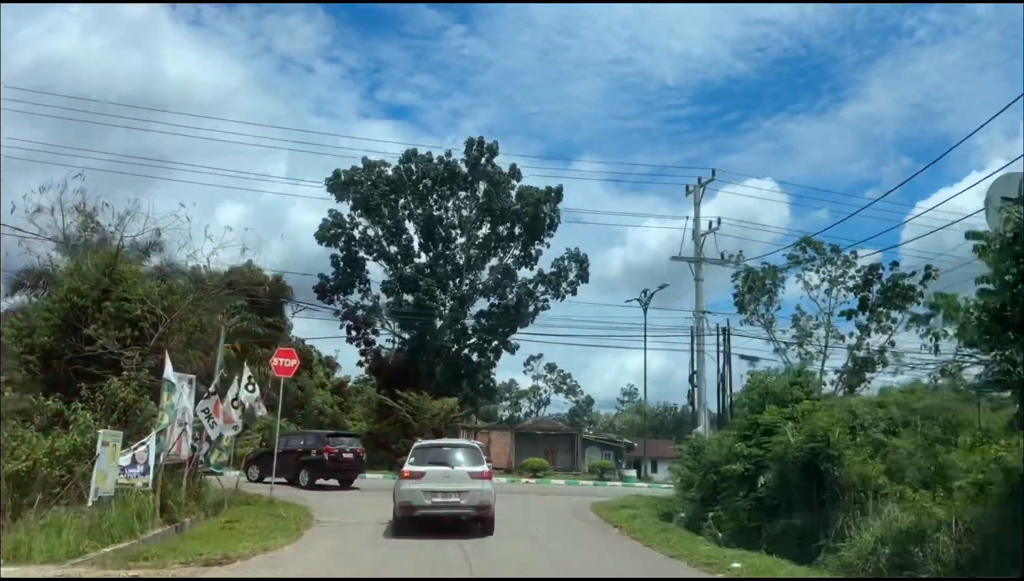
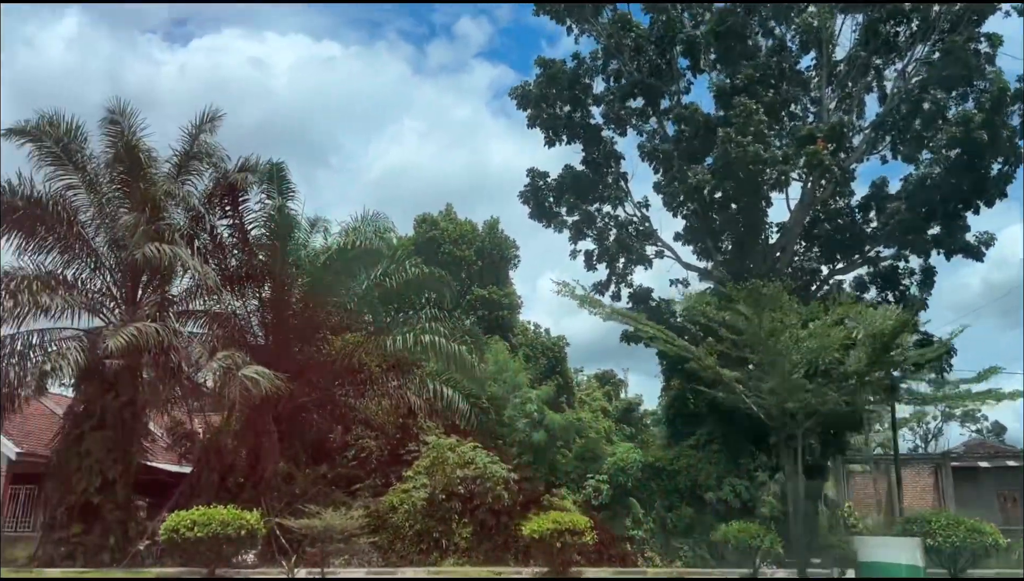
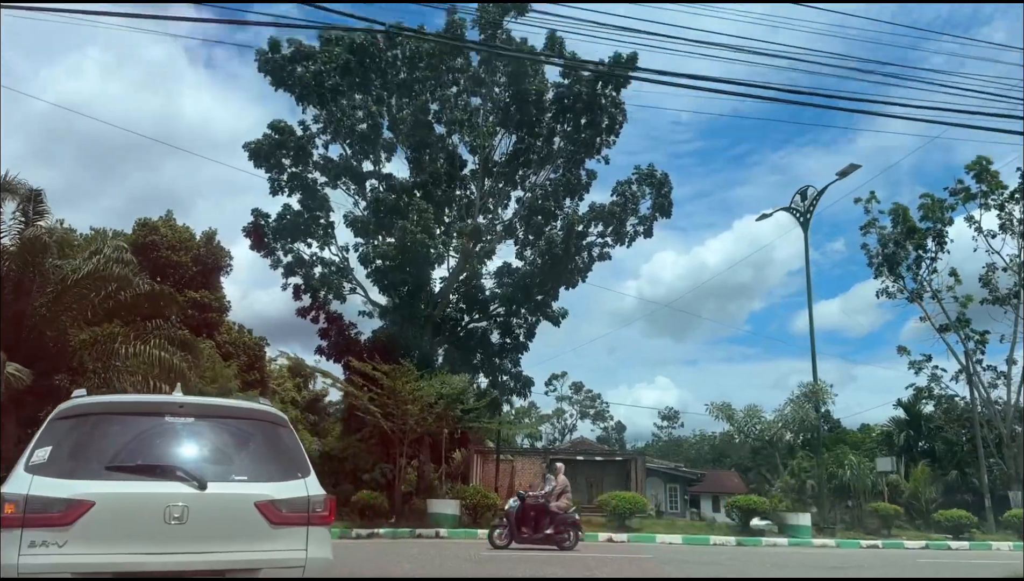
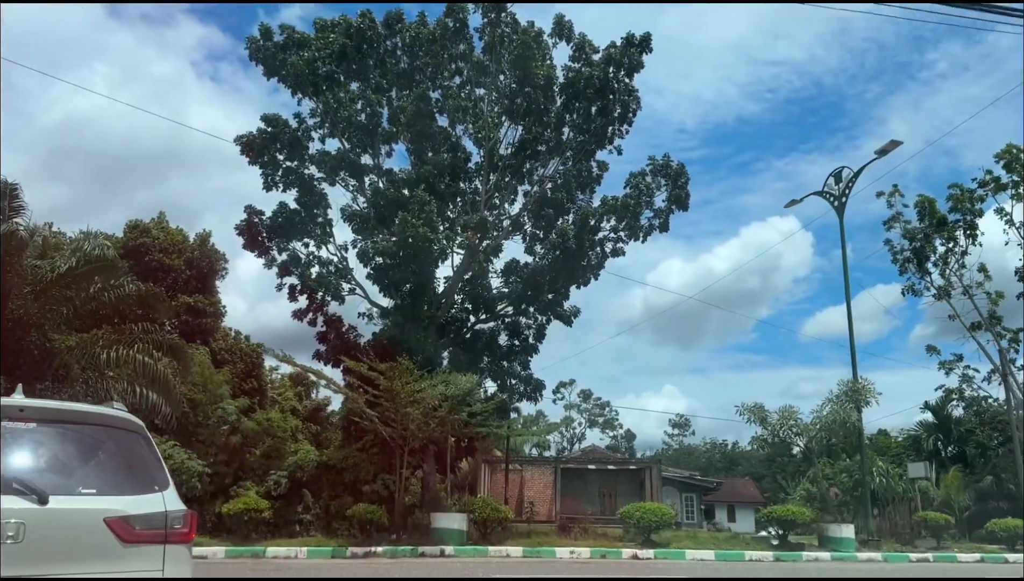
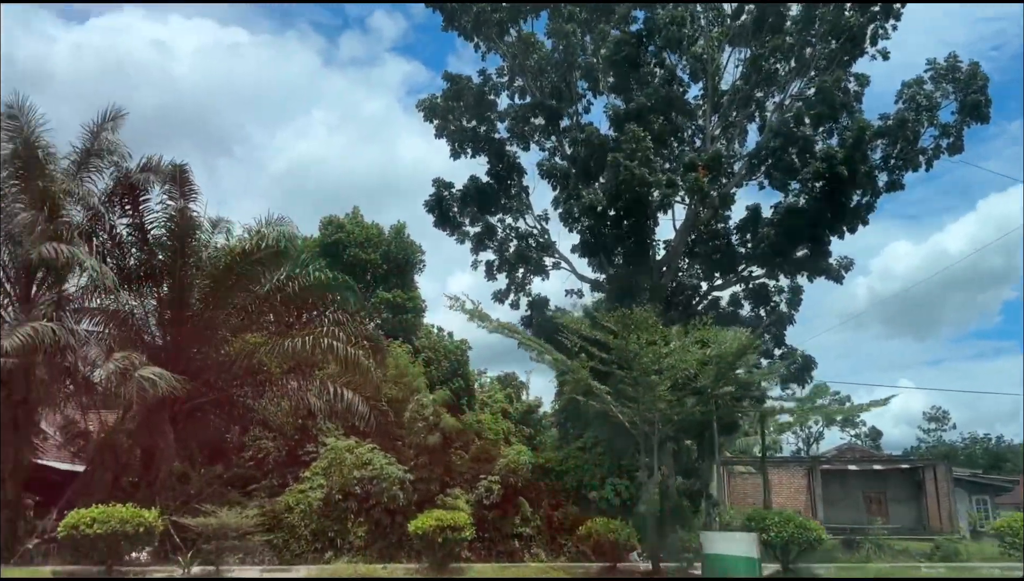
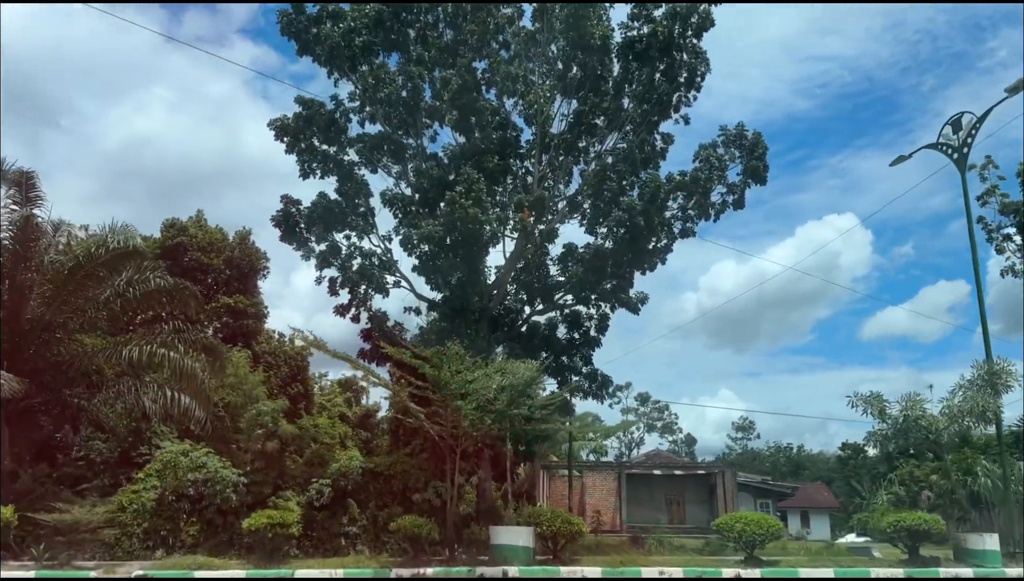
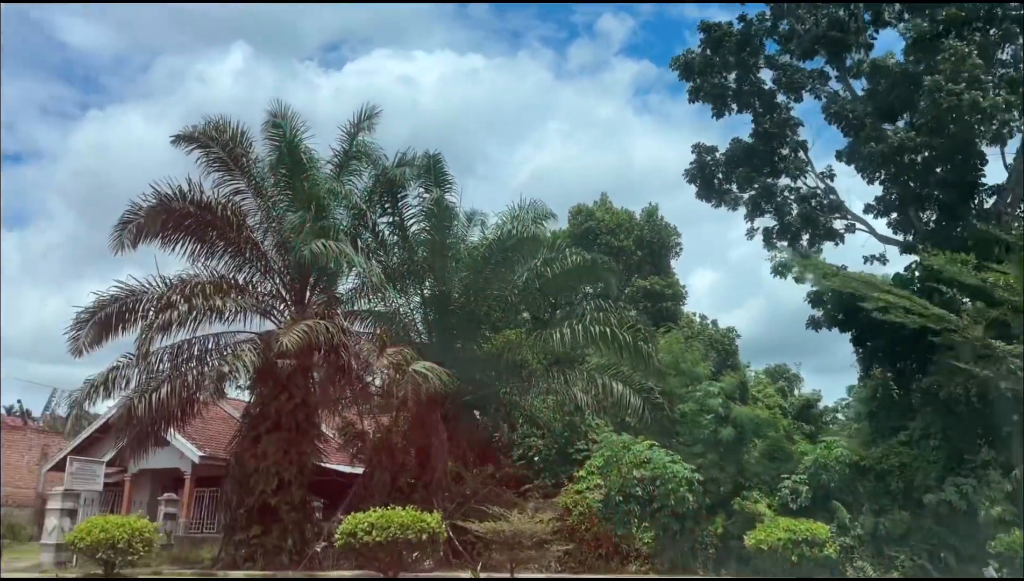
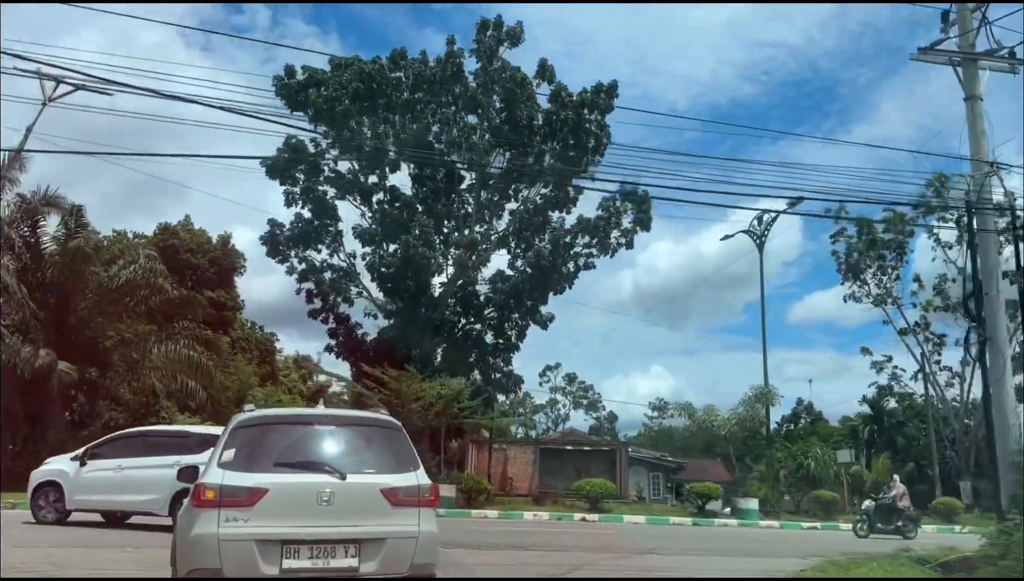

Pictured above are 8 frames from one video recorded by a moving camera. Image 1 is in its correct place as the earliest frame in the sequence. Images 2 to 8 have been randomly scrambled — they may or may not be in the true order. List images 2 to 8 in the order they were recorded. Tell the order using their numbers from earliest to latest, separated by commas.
8, 3, 4, 6, 5, 2, 7
